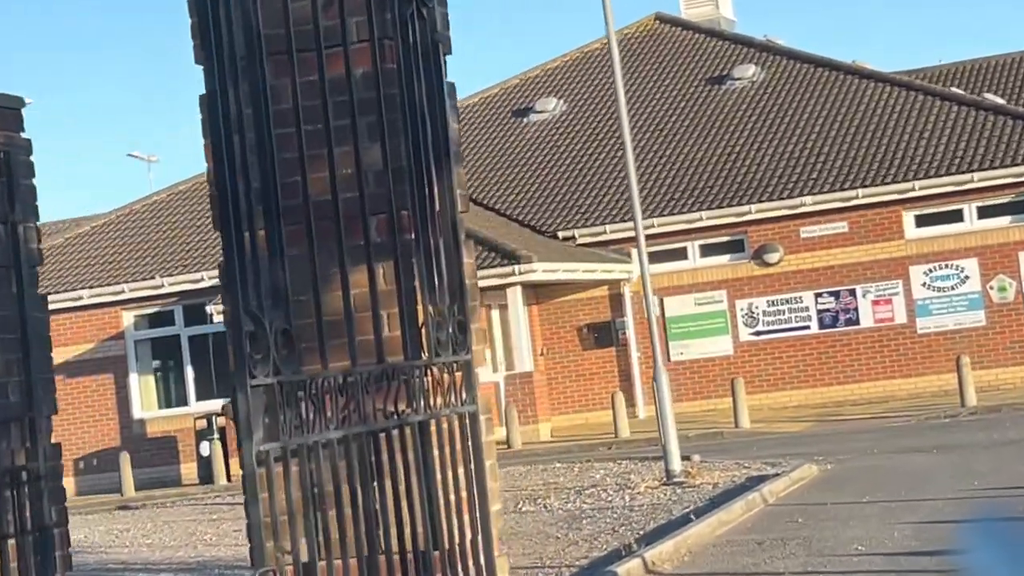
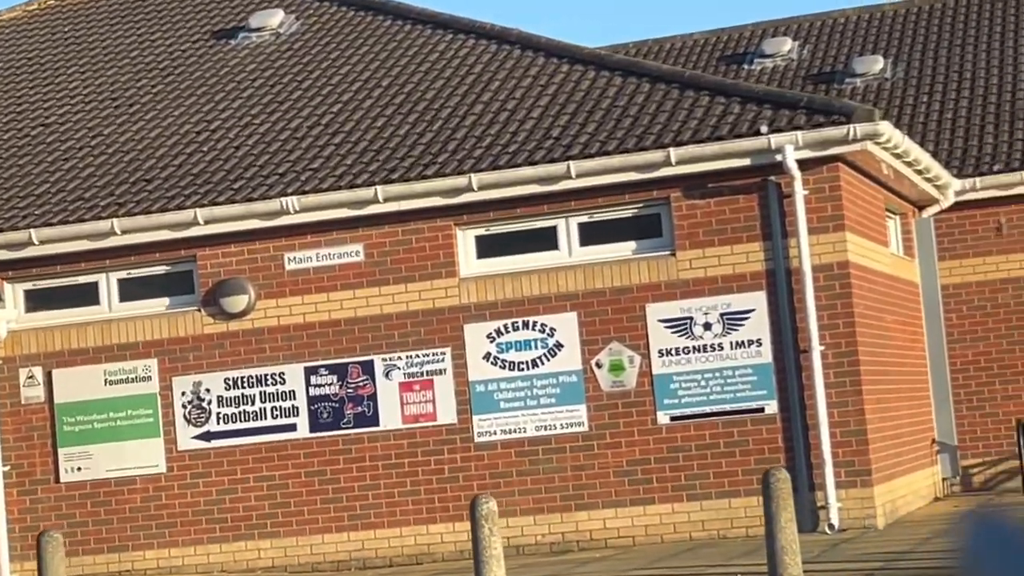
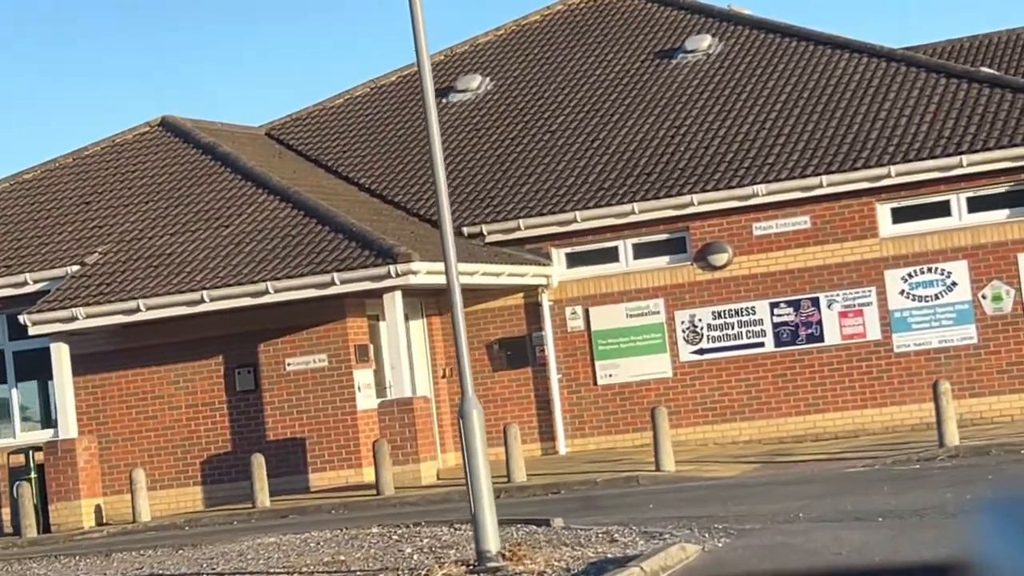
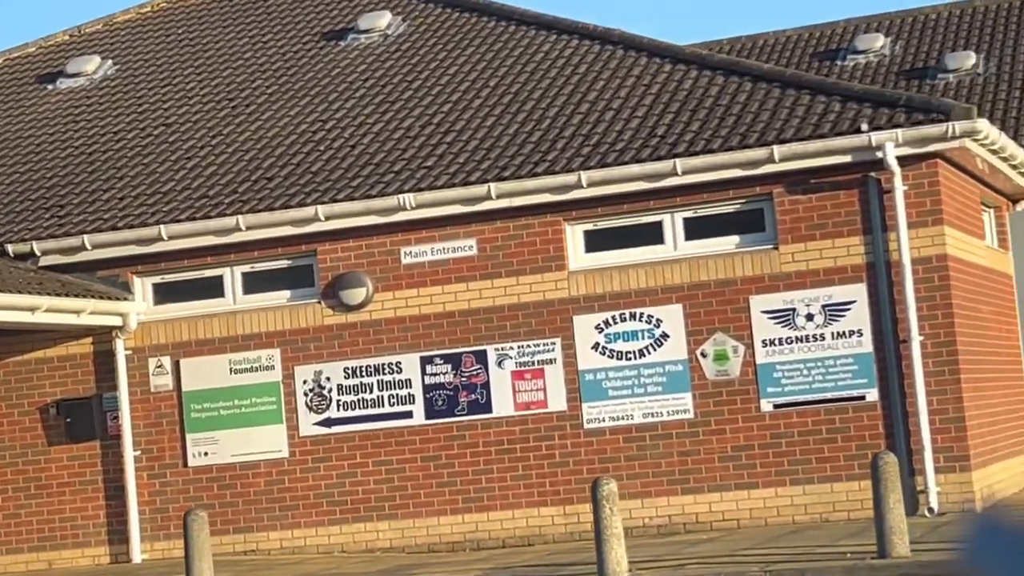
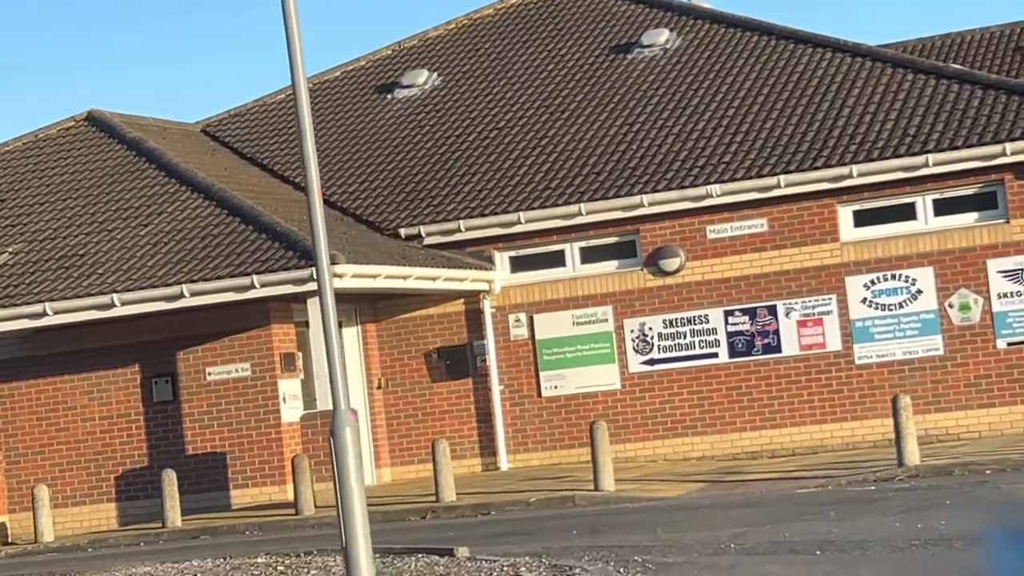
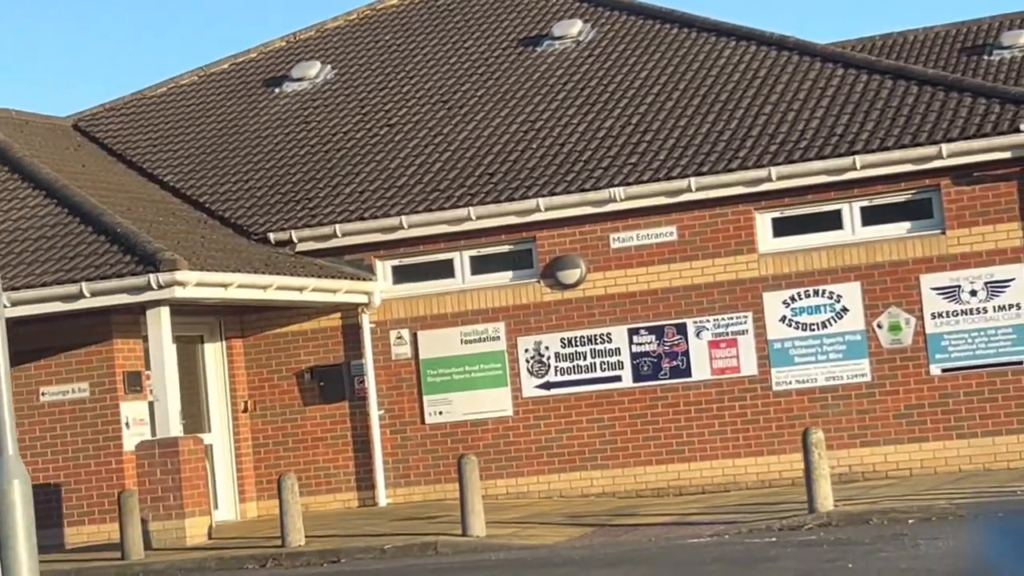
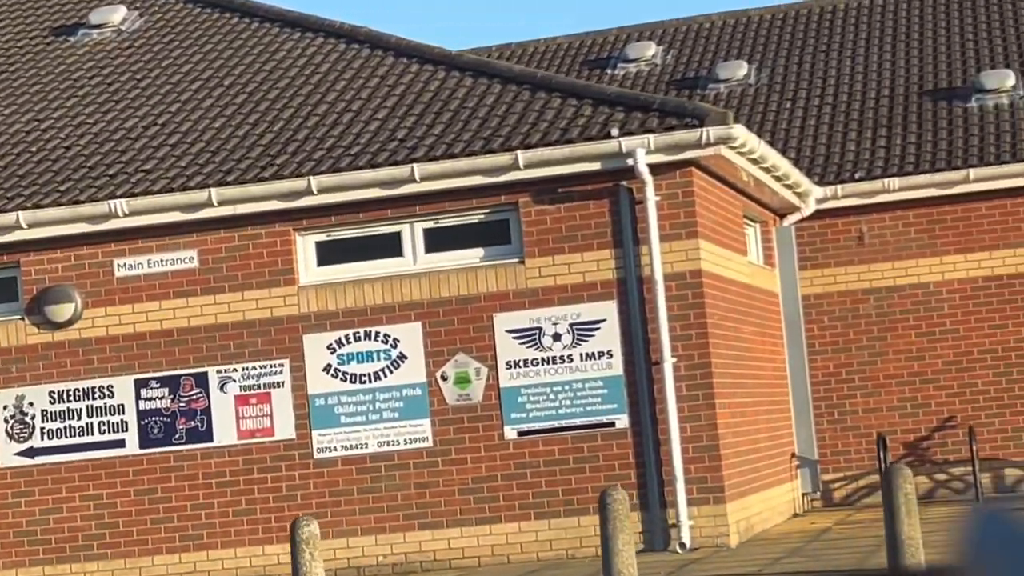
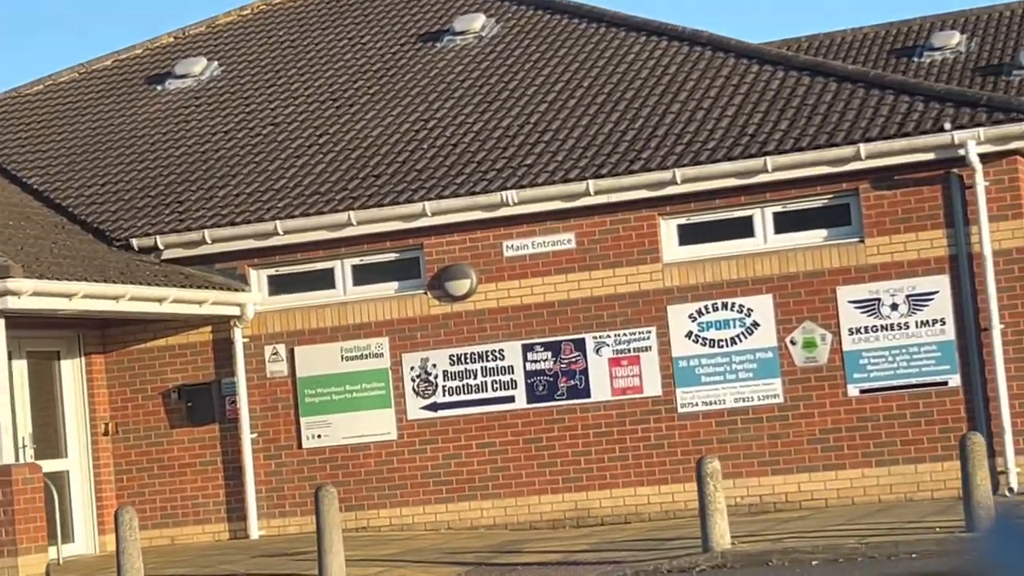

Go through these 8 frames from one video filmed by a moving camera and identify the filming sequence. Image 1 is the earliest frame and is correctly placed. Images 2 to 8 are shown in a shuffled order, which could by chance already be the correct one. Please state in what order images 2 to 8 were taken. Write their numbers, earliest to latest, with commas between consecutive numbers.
3, 5, 6, 8, 4, 2, 7
